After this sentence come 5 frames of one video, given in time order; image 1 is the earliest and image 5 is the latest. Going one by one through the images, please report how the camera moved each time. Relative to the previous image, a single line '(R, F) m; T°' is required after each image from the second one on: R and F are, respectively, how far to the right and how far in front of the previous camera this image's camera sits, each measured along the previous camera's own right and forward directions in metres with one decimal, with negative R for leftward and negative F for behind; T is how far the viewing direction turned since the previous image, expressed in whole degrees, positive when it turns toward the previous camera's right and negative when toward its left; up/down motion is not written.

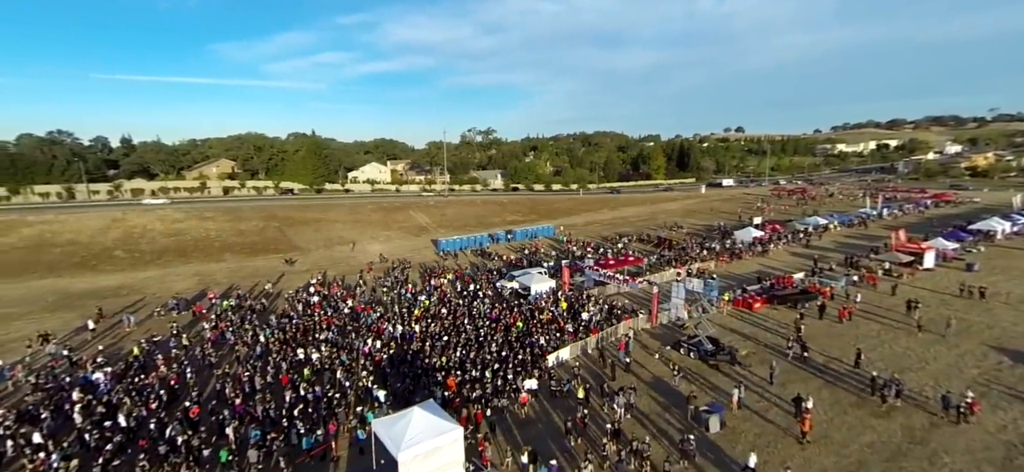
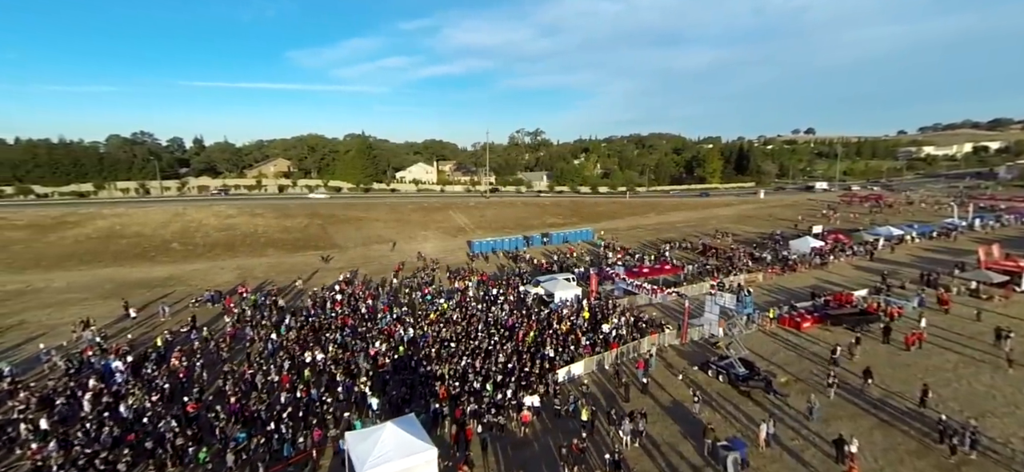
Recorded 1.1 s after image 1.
(+1.4, +1.0) m; -6°
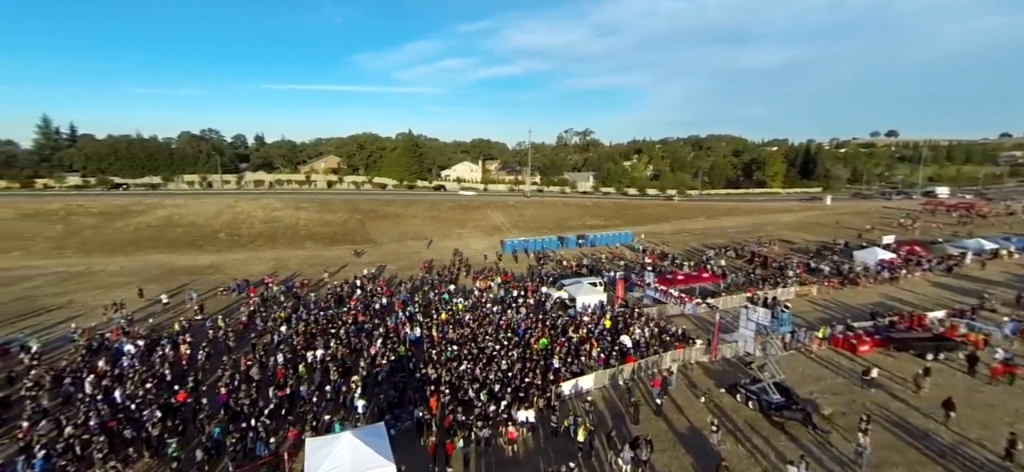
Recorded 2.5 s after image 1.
(+1.5, +1.2) m; -6°
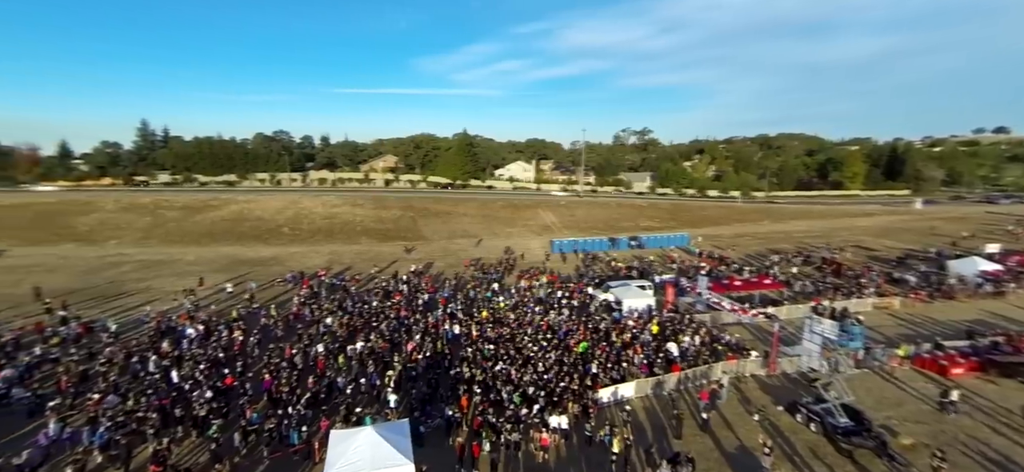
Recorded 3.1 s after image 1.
(+0.5, +0.5) m; -7°
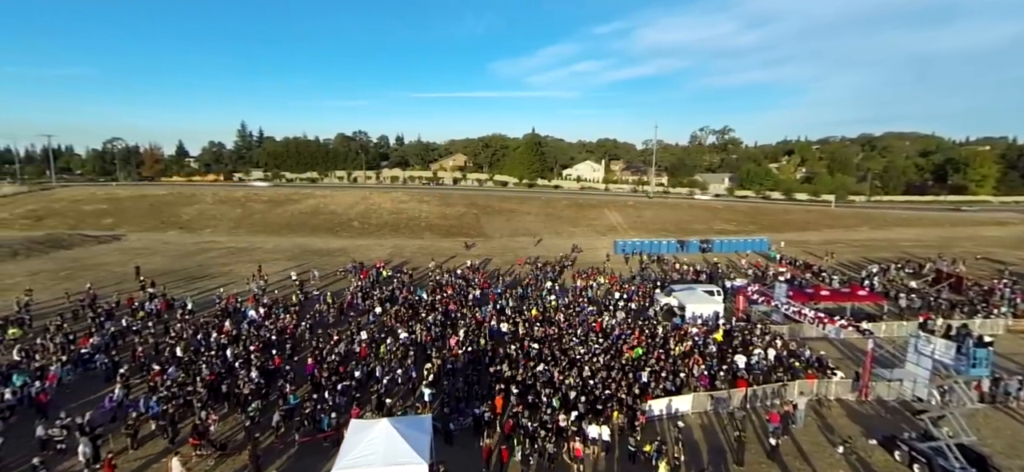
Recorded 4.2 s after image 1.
(+0.7, +0.9) m; -9°
